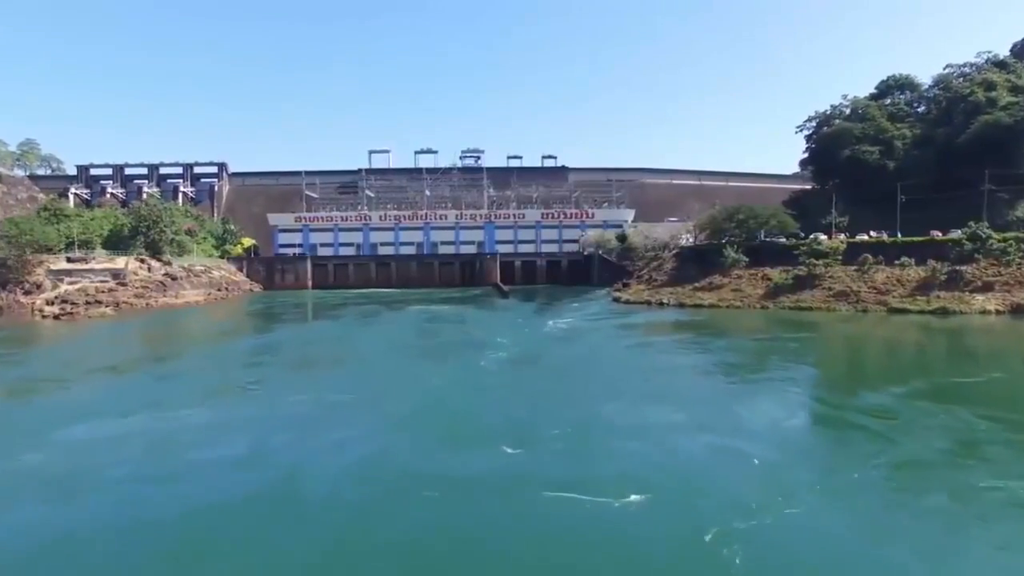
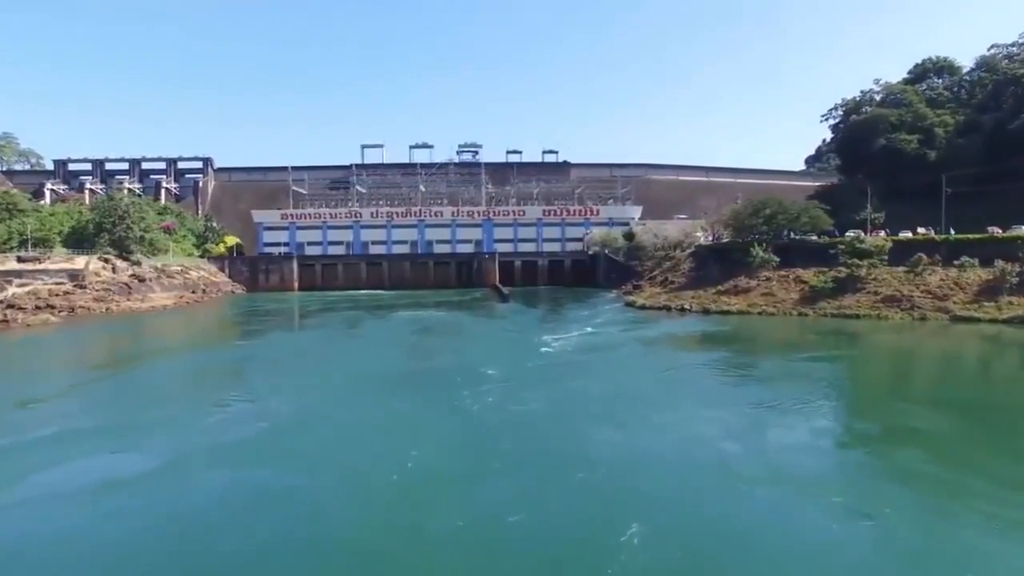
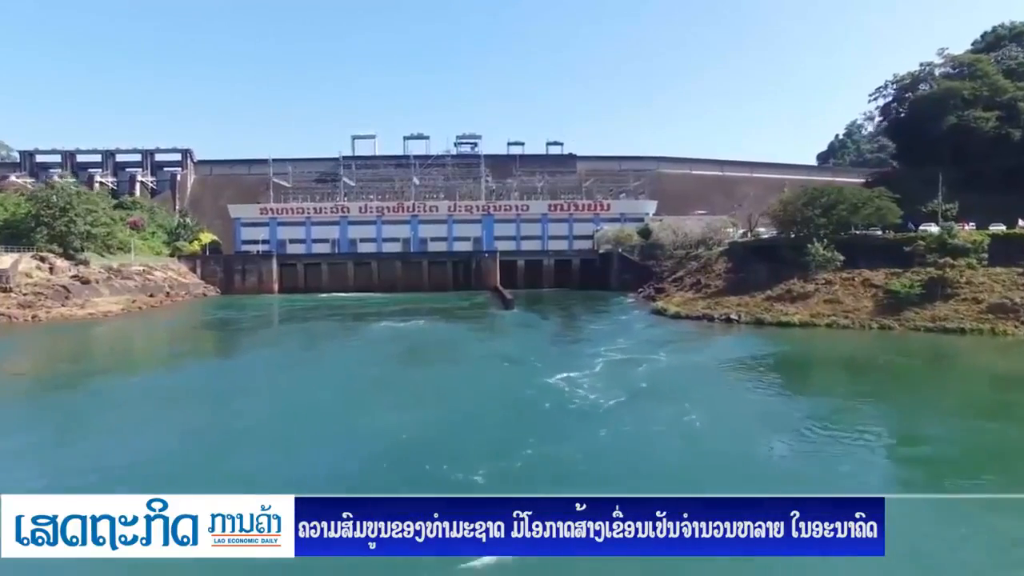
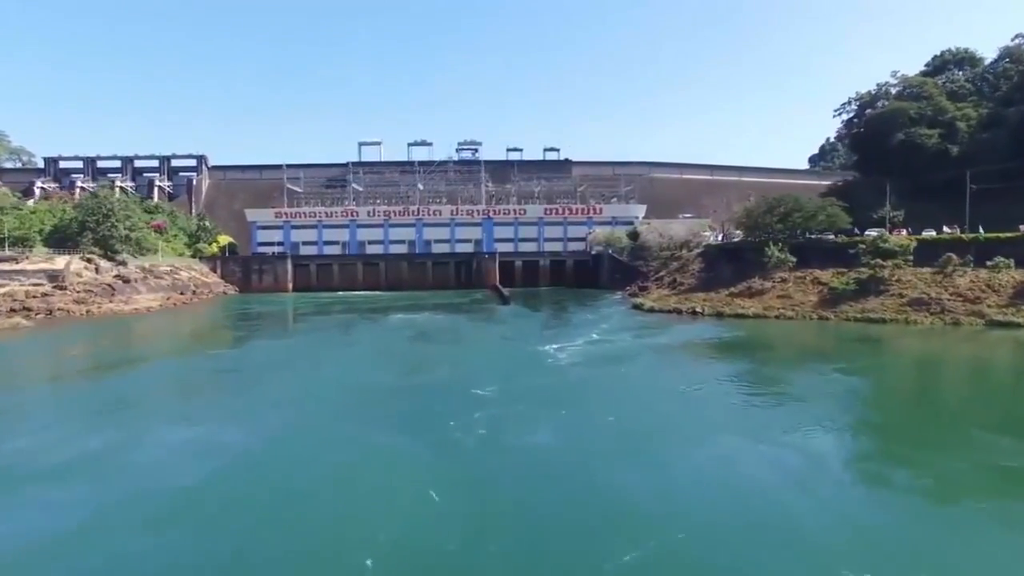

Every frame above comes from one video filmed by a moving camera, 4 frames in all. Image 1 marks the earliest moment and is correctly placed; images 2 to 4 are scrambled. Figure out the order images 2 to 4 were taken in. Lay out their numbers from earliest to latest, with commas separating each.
2, 4, 3
